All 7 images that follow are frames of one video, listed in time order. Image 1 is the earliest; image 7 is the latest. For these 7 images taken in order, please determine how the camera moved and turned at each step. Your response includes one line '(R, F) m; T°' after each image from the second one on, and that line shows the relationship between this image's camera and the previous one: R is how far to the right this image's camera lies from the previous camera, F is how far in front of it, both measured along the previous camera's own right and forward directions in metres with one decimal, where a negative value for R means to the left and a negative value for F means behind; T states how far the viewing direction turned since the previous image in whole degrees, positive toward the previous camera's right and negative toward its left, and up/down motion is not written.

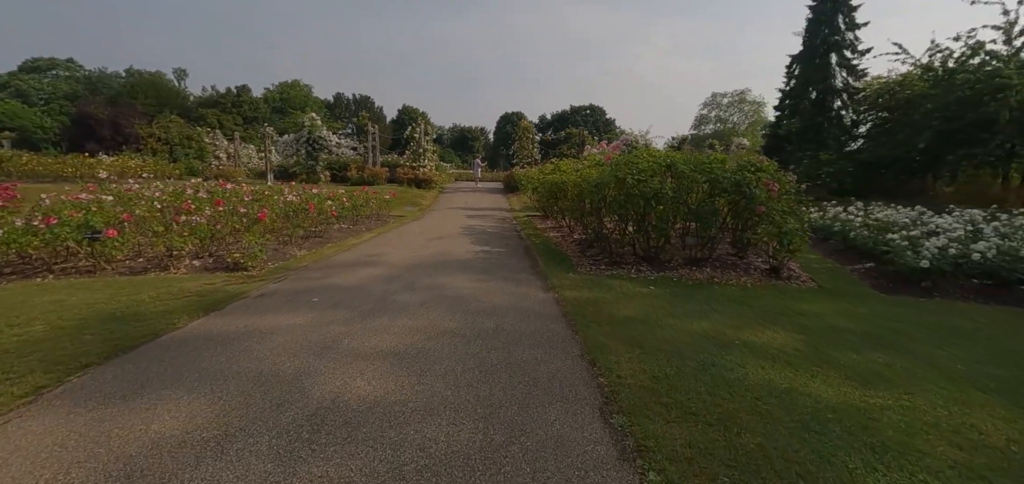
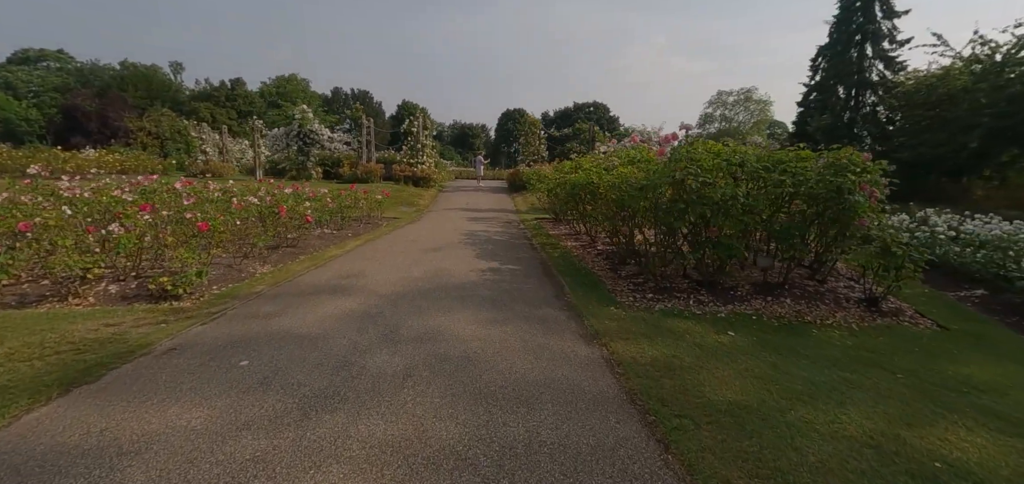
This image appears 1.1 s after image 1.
(-0.2, +1.8) m; 0°
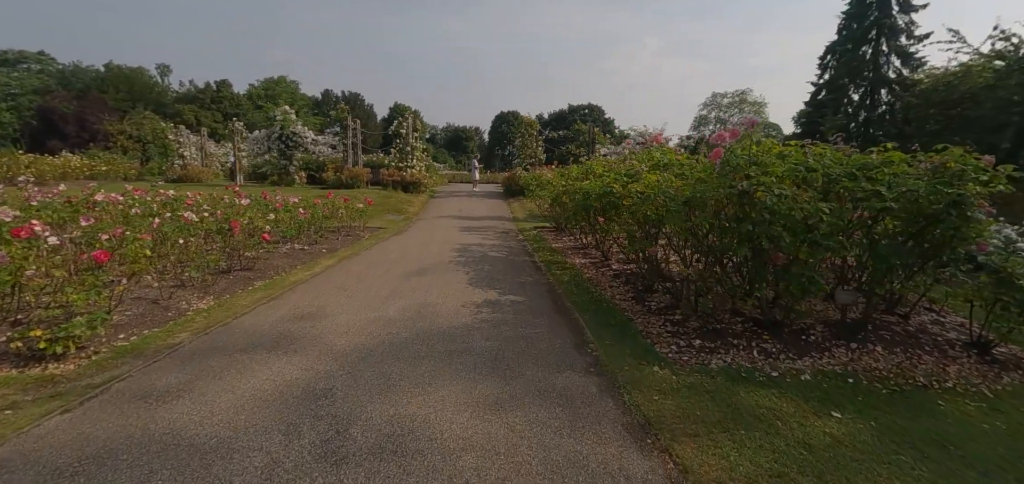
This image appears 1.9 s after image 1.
(-0.1, +1.4) m; +1°
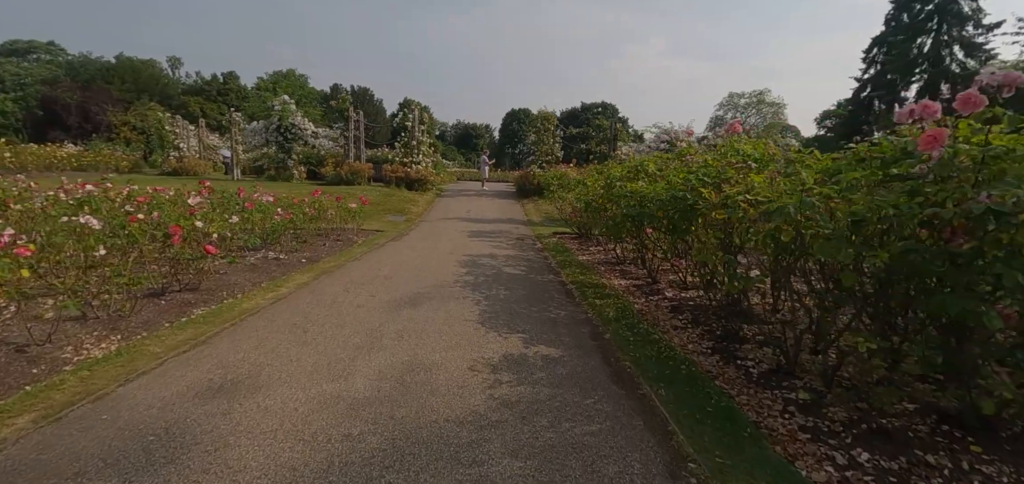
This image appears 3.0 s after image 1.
(-0.2, +1.8) m; -1°
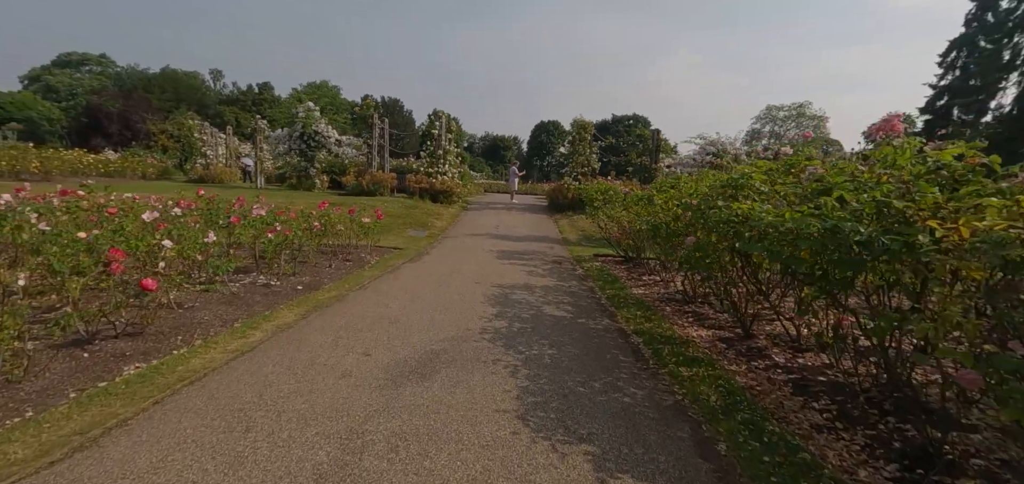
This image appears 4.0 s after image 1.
(-0.2, +1.5) m; -3°
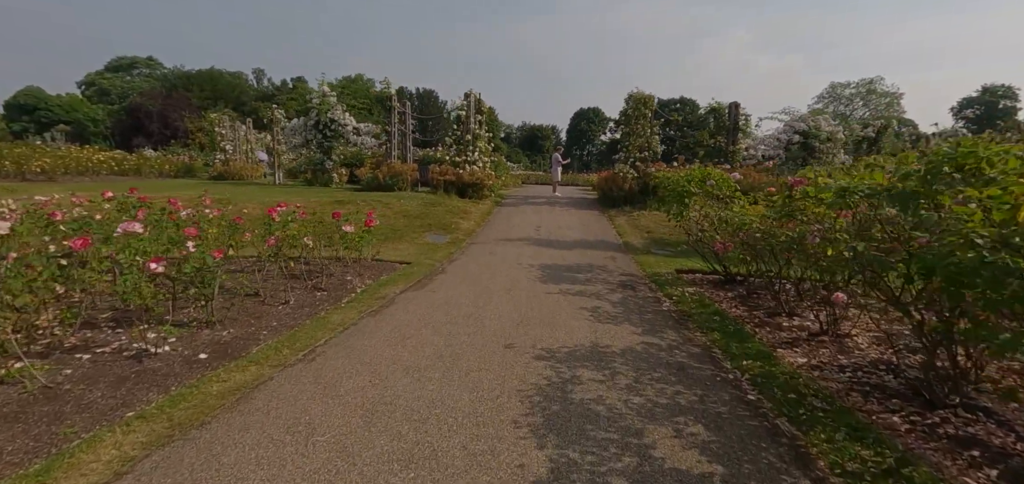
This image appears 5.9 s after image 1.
(-0.1, +2.9) m; -4°
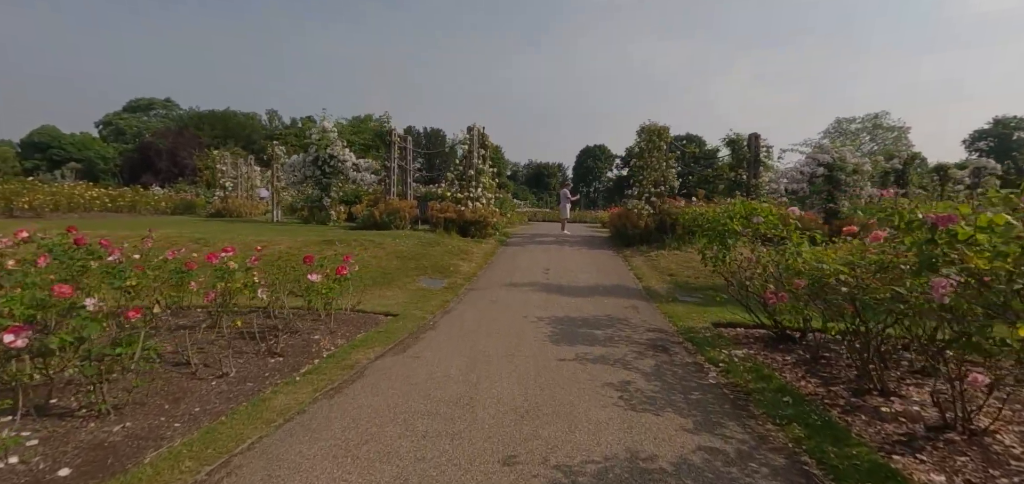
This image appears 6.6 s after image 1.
(0.0, +1.1) m; -1°
